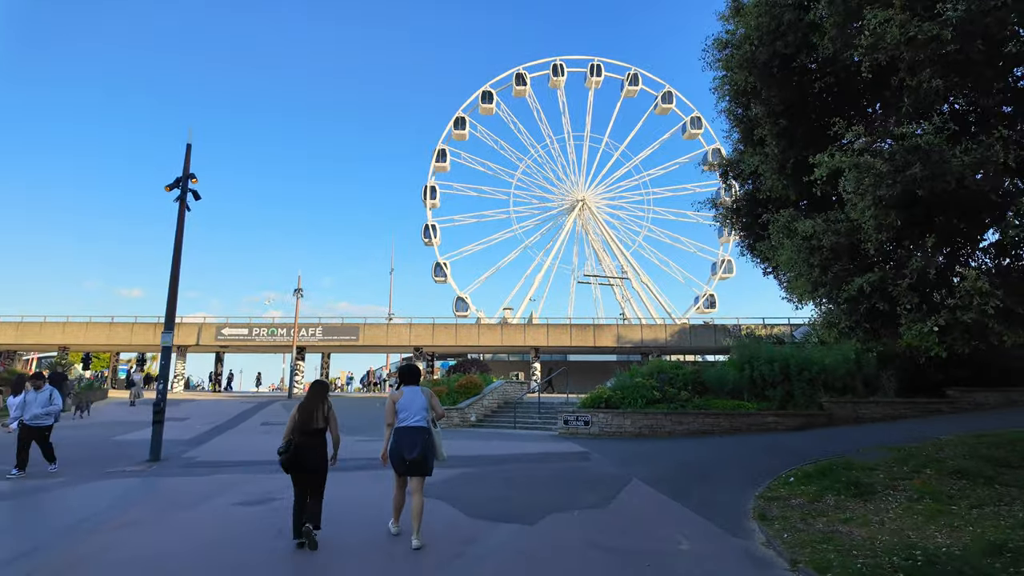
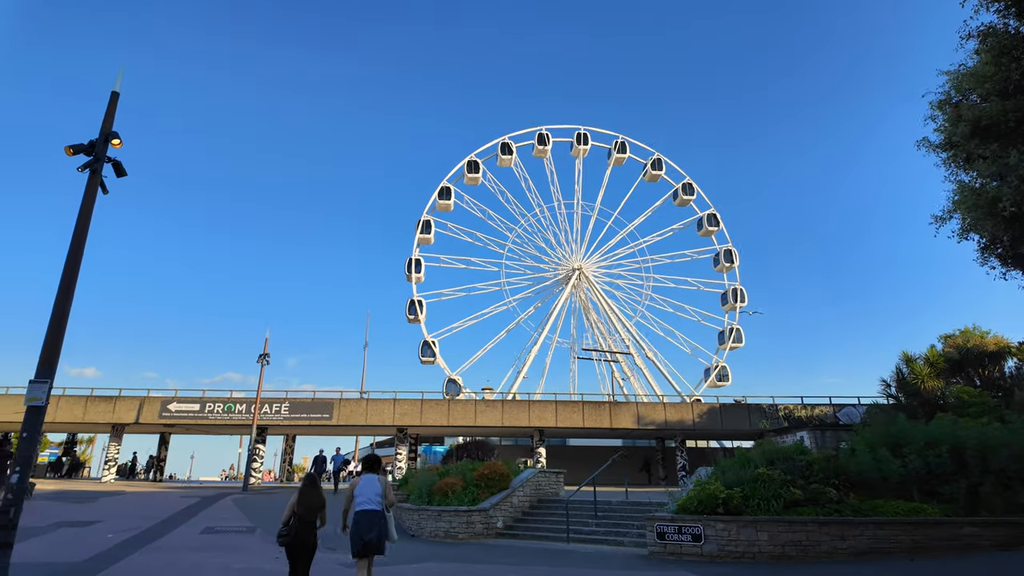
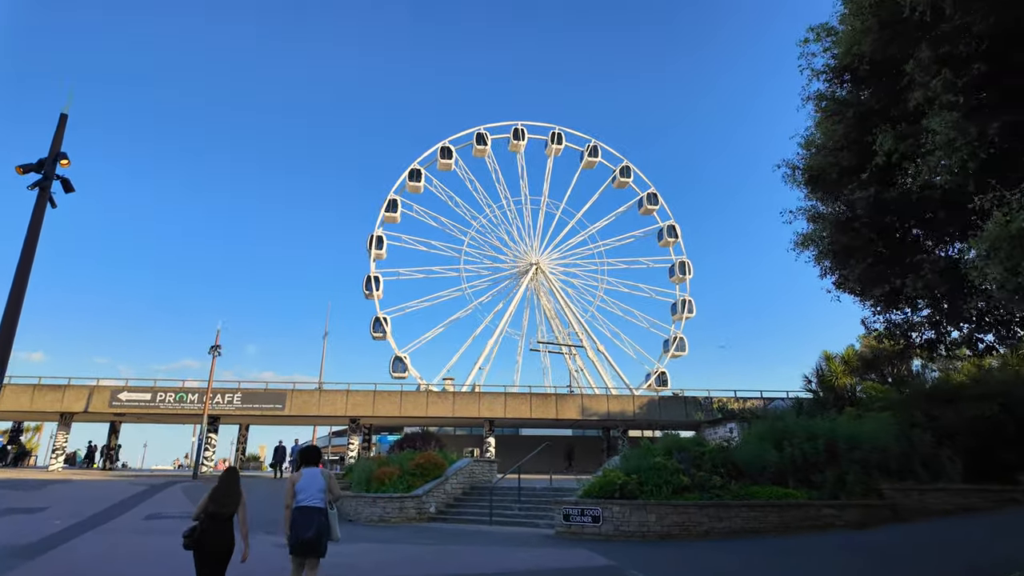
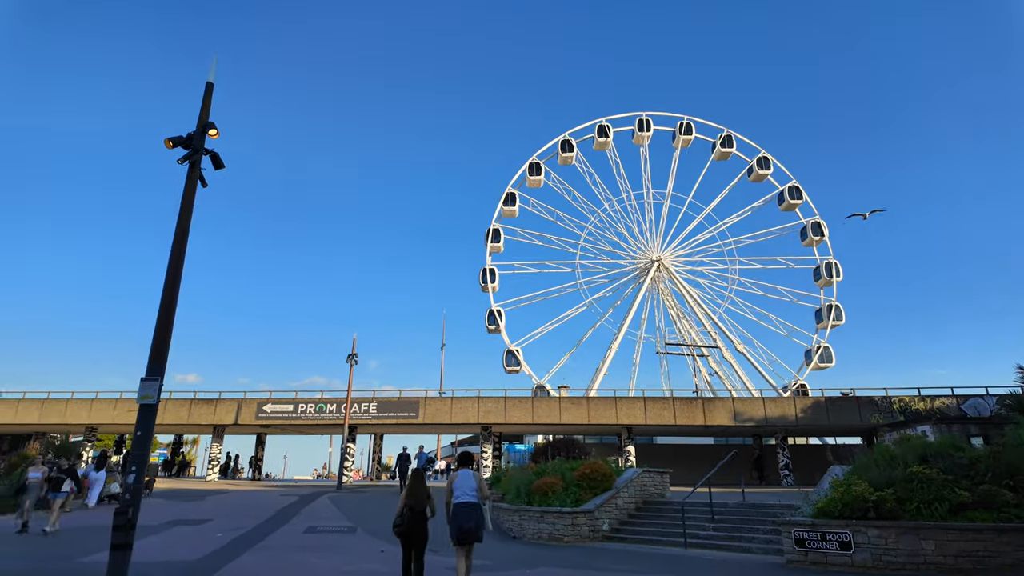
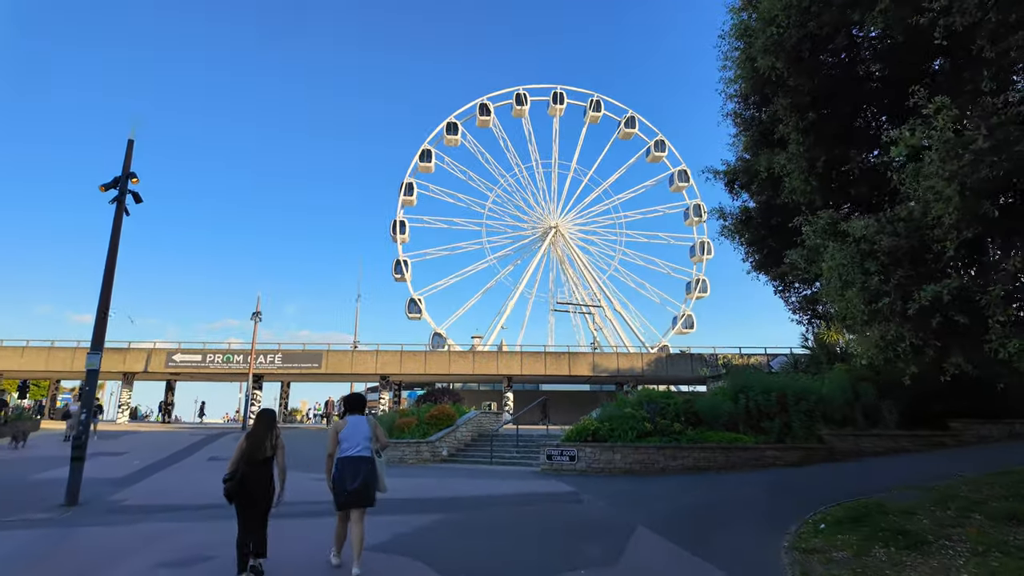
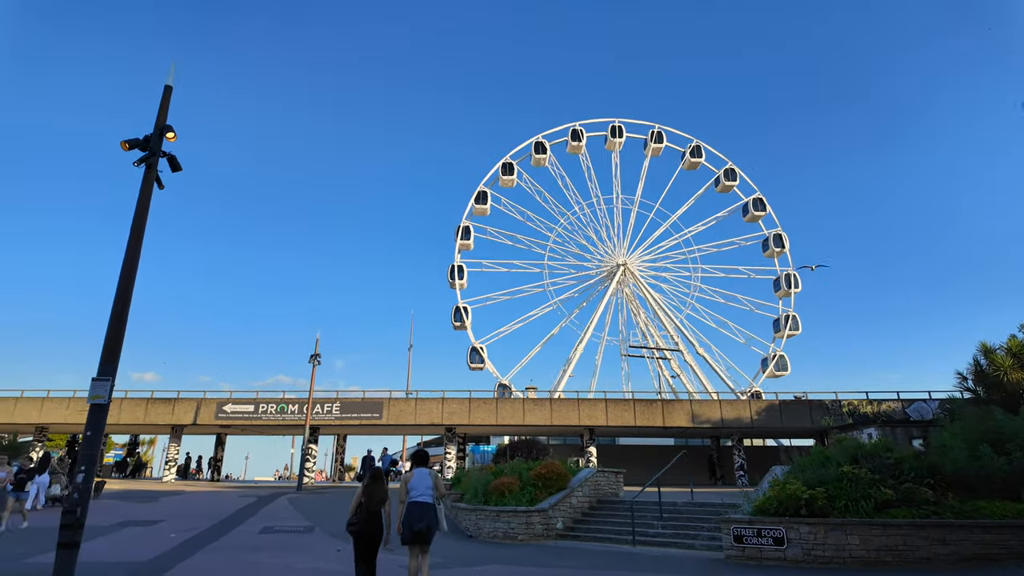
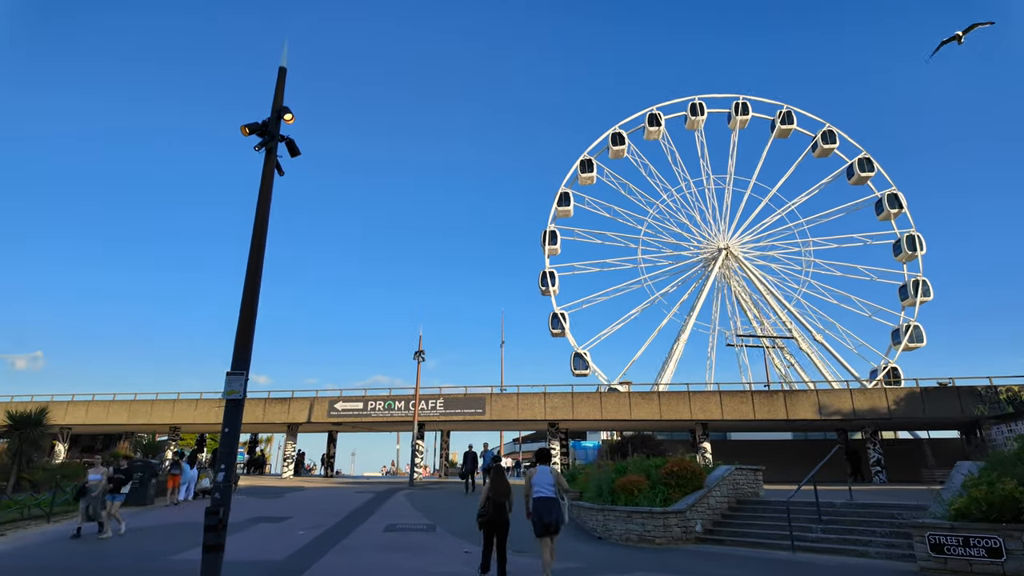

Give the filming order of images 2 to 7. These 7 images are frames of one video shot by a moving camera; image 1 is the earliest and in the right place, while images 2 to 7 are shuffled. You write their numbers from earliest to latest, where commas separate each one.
5, 3, 2, 6, 4, 7
